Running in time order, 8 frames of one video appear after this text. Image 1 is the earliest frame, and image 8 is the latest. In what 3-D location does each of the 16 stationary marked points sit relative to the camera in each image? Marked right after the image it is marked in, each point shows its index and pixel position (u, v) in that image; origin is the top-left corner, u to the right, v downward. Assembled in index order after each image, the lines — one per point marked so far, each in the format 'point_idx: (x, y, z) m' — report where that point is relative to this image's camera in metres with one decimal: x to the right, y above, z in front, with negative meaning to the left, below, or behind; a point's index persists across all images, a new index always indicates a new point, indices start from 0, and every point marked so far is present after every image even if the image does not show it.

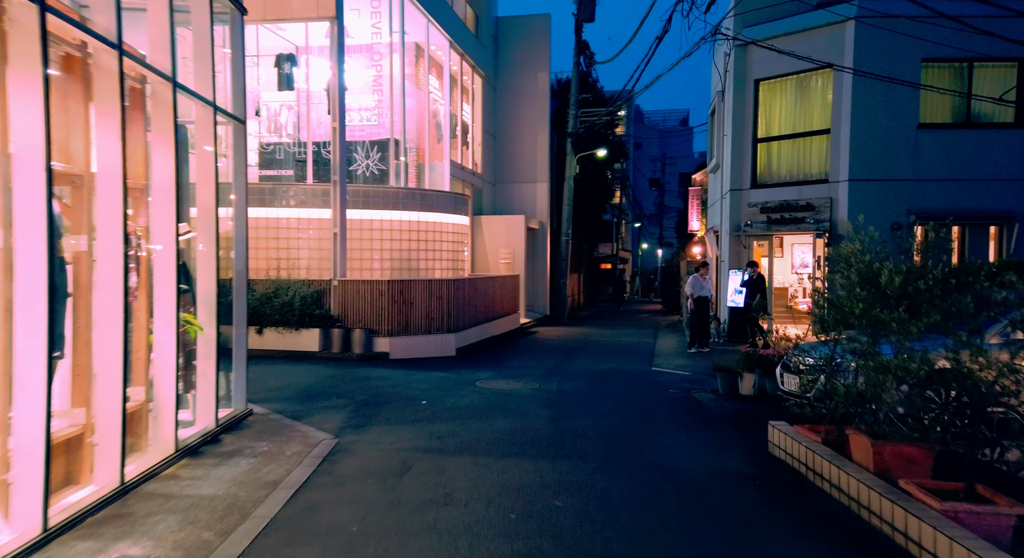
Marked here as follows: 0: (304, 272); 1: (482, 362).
0: (-4.3, +0.1, +14.1) m
1: (-0.6, -1.6, +12.5) m
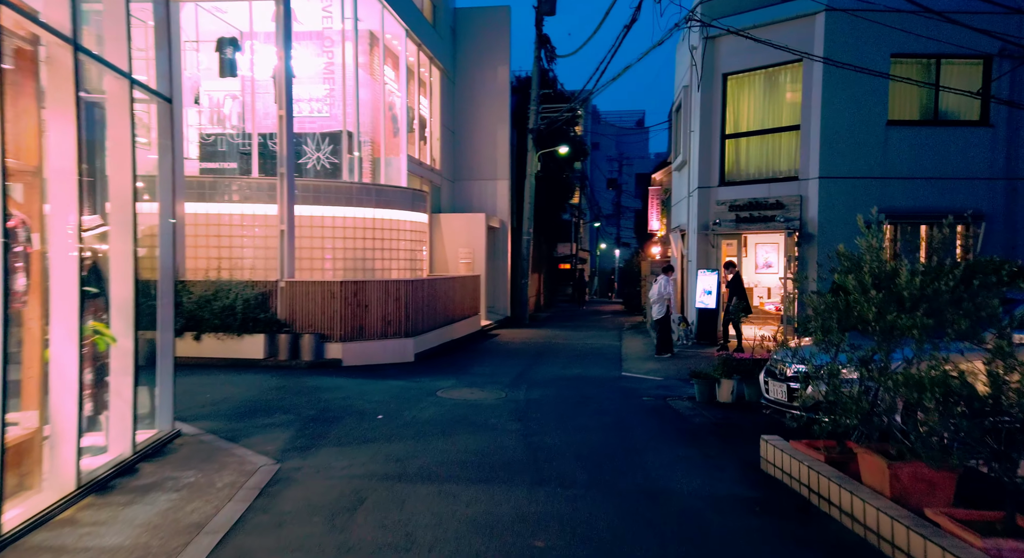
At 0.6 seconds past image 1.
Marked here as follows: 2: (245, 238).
0: (-5.1, +0.1, +13.1) m
1: (-1.2, -1.6, +11.8) m
2: (-5.2, +0.8, +13.1) m
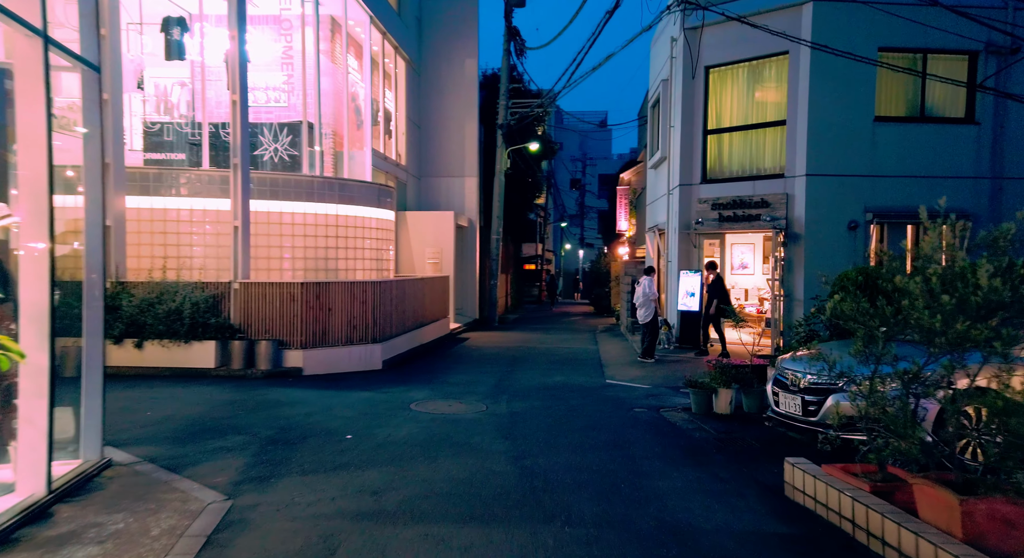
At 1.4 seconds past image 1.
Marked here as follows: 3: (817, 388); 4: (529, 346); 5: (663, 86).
0: (-5.5, +0.1, +12.0) m
1: (-1.6, -1.6, +10.9) m
2: (-5.6, +0.8, +12.0) m
3: (+2.9, -1.0, +6.4) m
4: (+0.4, -1.6, +15.7) m
5: (+3.4, +4.3, +15.2) m
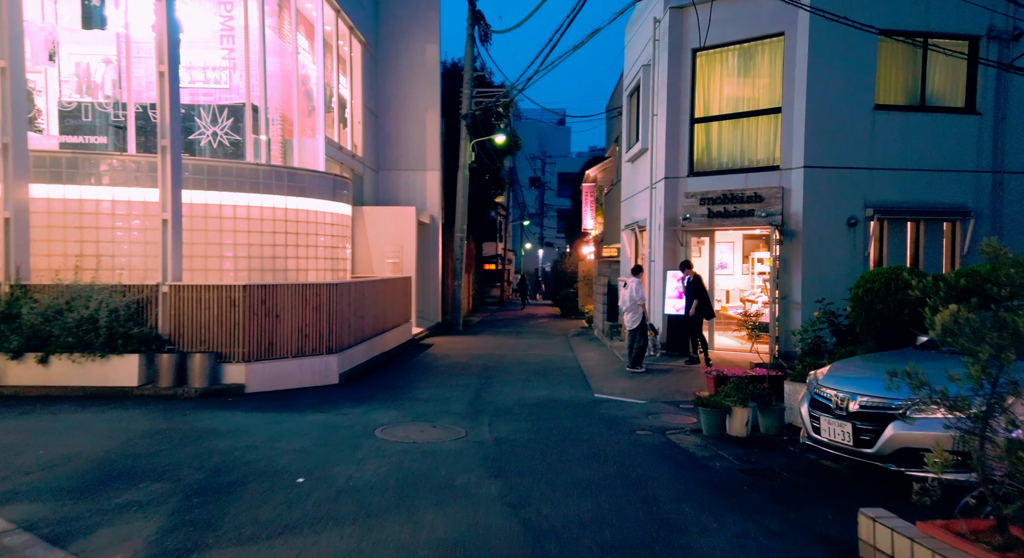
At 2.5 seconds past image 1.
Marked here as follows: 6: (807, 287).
0: (-5.9, +0.1, +10.3) m
1: (-1.9, -1.6, +9.5) m
2: (-6.0, +0.7, +10.3) m
3: (+2.8, -1.0, +5.3) m
4: (-0.3, -1.6, +14.5) m
5: (+2.8, +4.3, +14.2) m
6: (+4.9, -0.2, +11.3) m
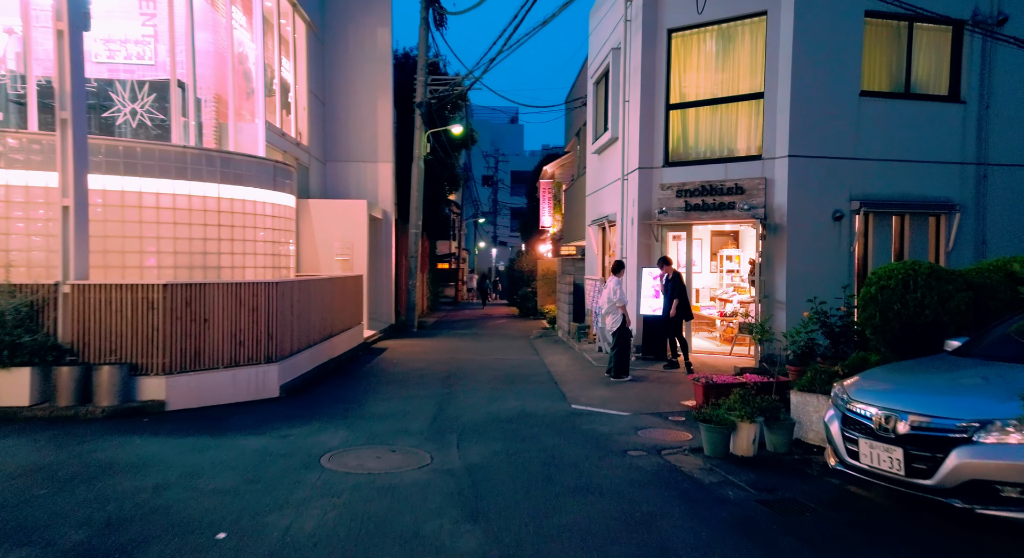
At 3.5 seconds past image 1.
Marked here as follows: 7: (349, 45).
0: (-6.4, +0.1, +8.8) m
1: (-2.3, -1.6, +8.2) m
2: (-6.5, +0.7, +8.8) m
3: (+2.7, -1.0, +4.4) m
4: (-1.0, -1.6, +13.3) m
5: (+2.0, +4.4, +13.2) m
6: (+4.3, -0.1, +10.5) m
7: (-4.7, +6.8, +19.8) m
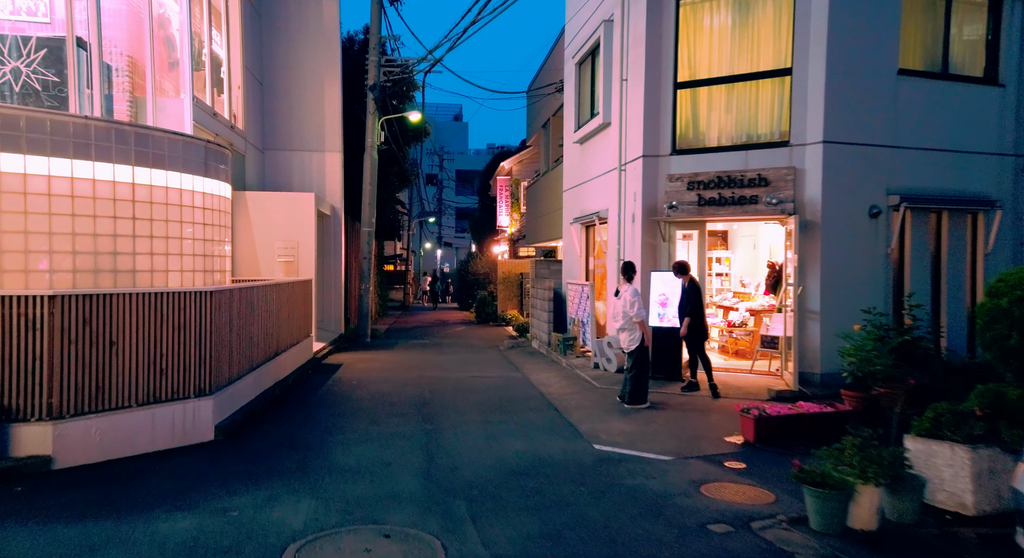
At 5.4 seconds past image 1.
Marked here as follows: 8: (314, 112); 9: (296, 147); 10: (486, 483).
0: (-6.3, 0.0, +6.4) m
1: (-2.2, -1.7, +6.2) m
2: (-6.4, +0.6, +6.4) m
3: (+3.1, -1.1, +2.8) m
4: (-1.4, -1.7, +11.4) m
5: (+1.6, +4.3, +11.6) m
6: (+4.2, -0.2, +9.1) m
7: (-5.7, +6.7, +17.5) m
8: (-5.2, +4.4, +17.8) m
9: (-5.7, +3.5, +17.8) m
10: (-0.2, -1.7, +5.8) m
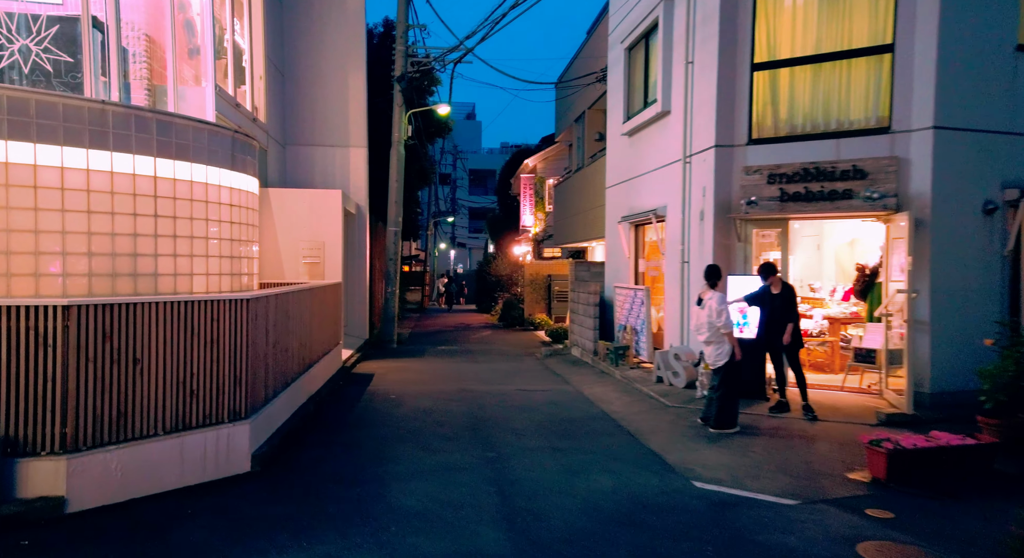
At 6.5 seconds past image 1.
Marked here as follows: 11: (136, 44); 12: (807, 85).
0: (-5.5, -0.1, +5.4) m
1: (-1.5, -1.7, +5.2) m
2: (-5.6, +0.6, +5.4) m
3: (+3.8, -1.2, +1.8) m
4: (-0.6, -1.8, +10.4) m
5: (+2.5, +4.2, +10.5) m
6: (+5.0, -0.3, +8.0) m
7: (-4.8, +6.6, +16.5) m
8: (-4.3, +4.3, +16.8) m
9: (-4.8, +3.4, +16.8) m
10: (+0.5, -1.8, +4.7) m
11: (-5.1, +3.3, +9.3) m
12: (+3.9, +2.6, +9.1) m
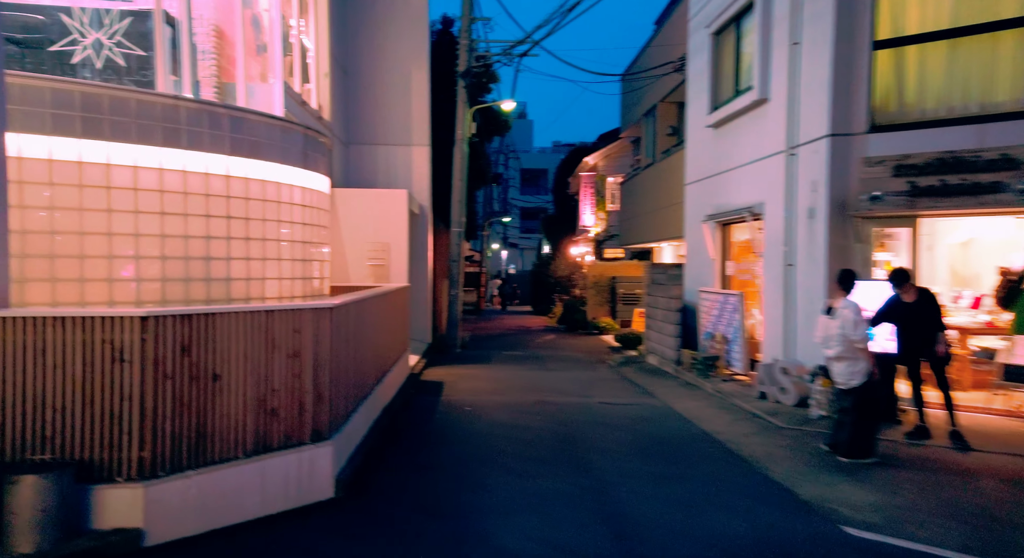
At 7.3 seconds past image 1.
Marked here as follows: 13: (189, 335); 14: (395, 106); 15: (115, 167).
0: (-4.7, -0.1, +5.0) m
1: (-0.6, -1.8, +4.5) m
2: (-4.7, +0.5, +5.0) m
3: (+4.5, -1.2, +0.8) m
4: (+0.7, -1.8, +9.6) m
5: (+3.7, +4.1, +9.6) m
6: (+6.0, -0.3, +6.9) m
7: (-3.1, +6.6, +16.1) m
8: (-2.6, +4.3, +16.3) m
9: (-3.1, +3.3, +16.3) m
10: (+1.4, -1.8, +3.9) m
11: (-4.0, +3.2, +8.9) m
12: (+5.0, +2.5, +8.0) m
13: (-2.2, -0.4, +4.6) m
14: (-2.7, +4.2, +16.2) m
15: (-3.6, +1.0, +6.1) m
